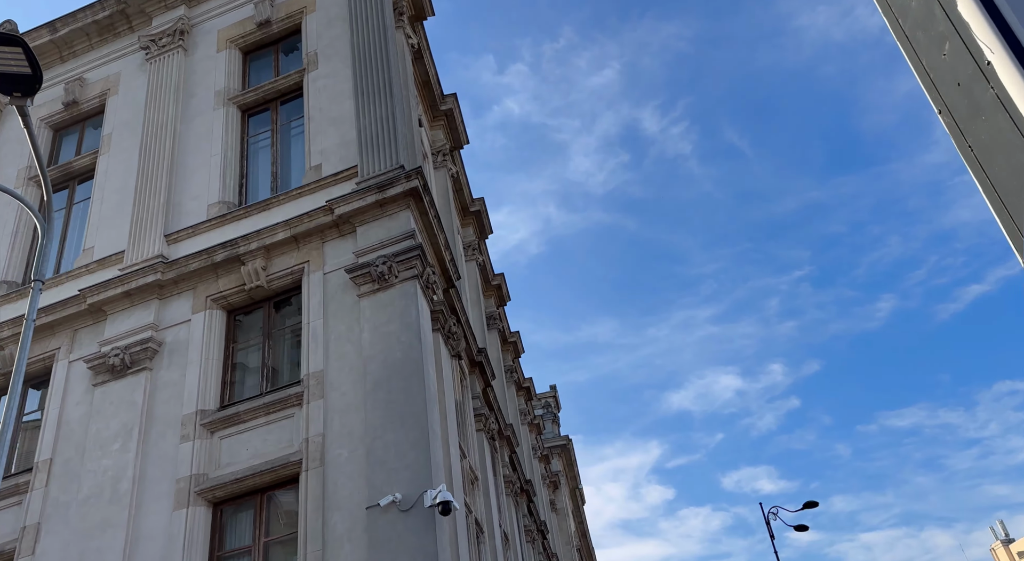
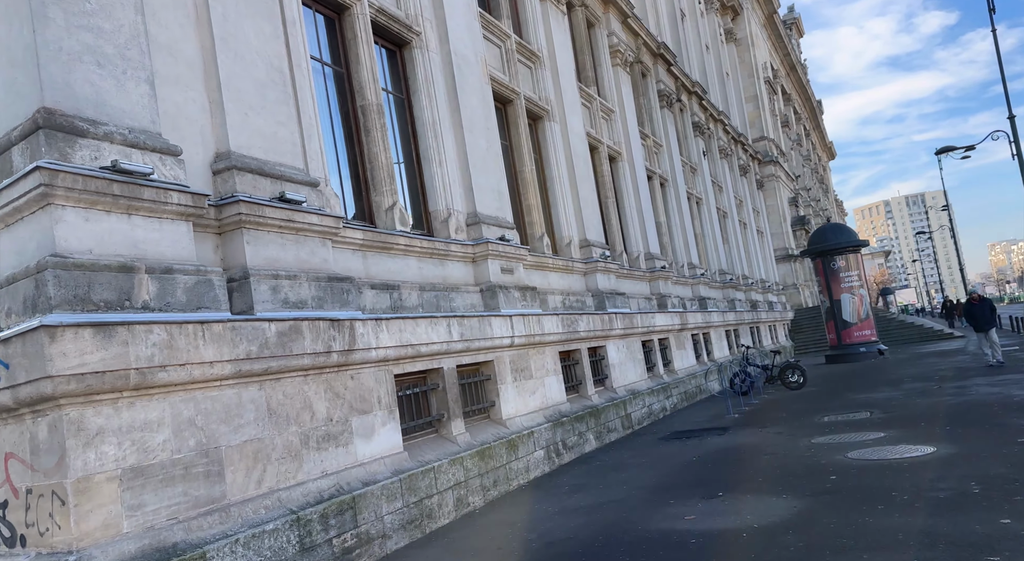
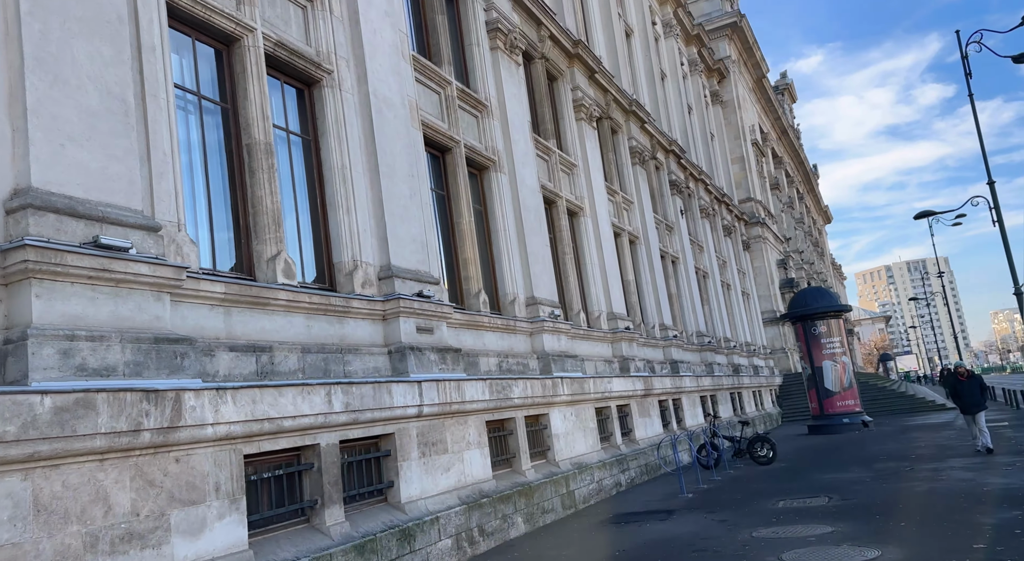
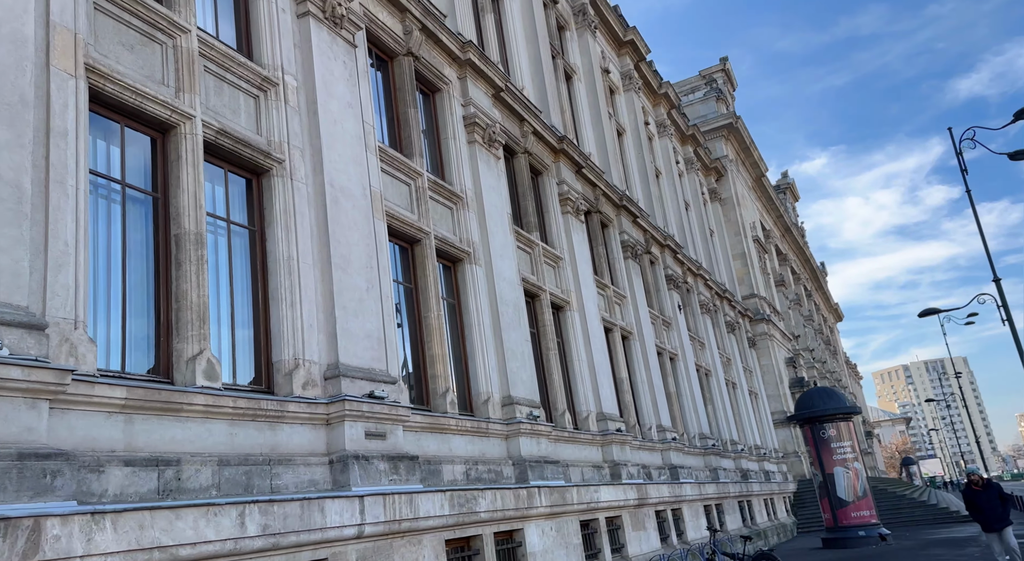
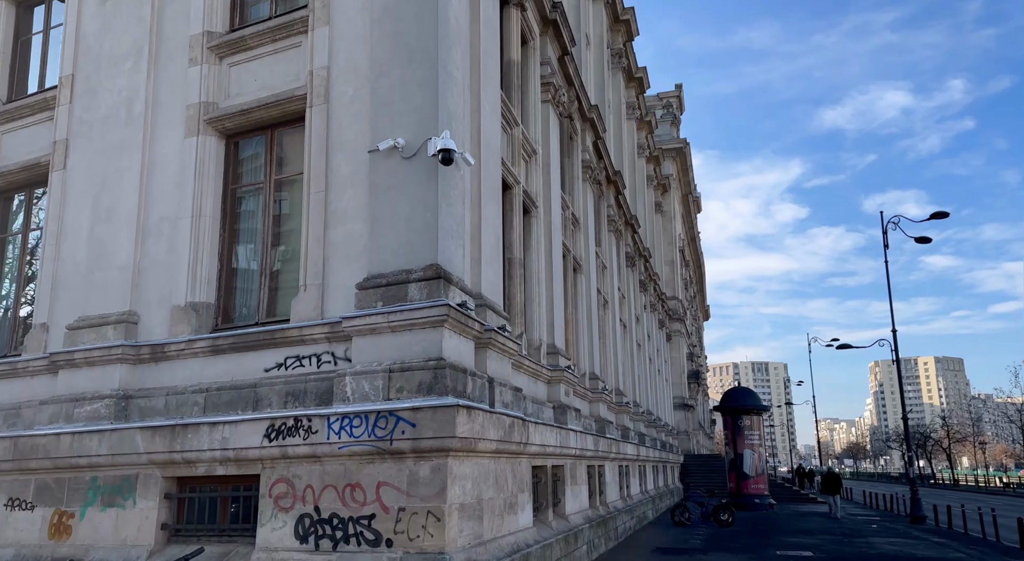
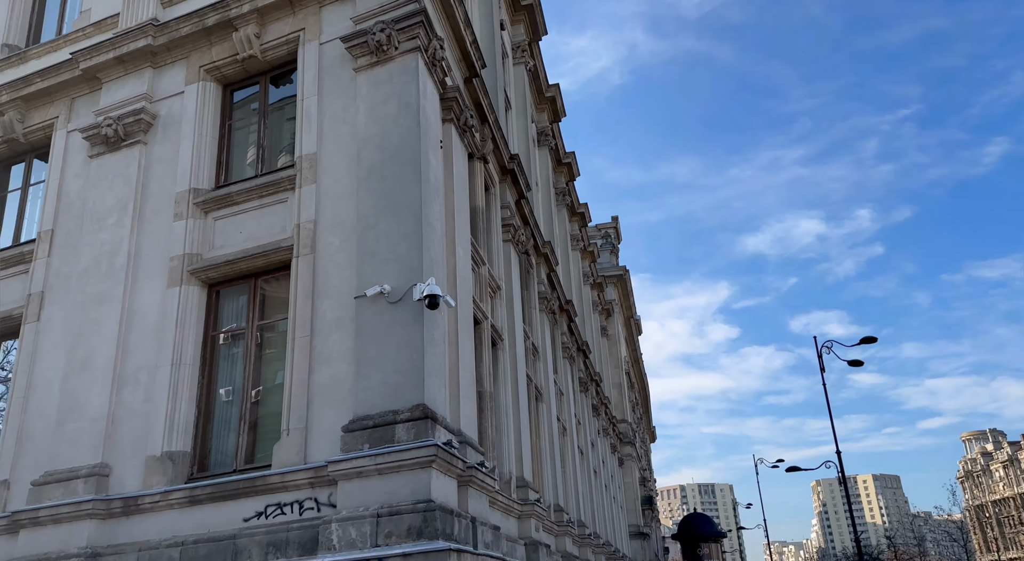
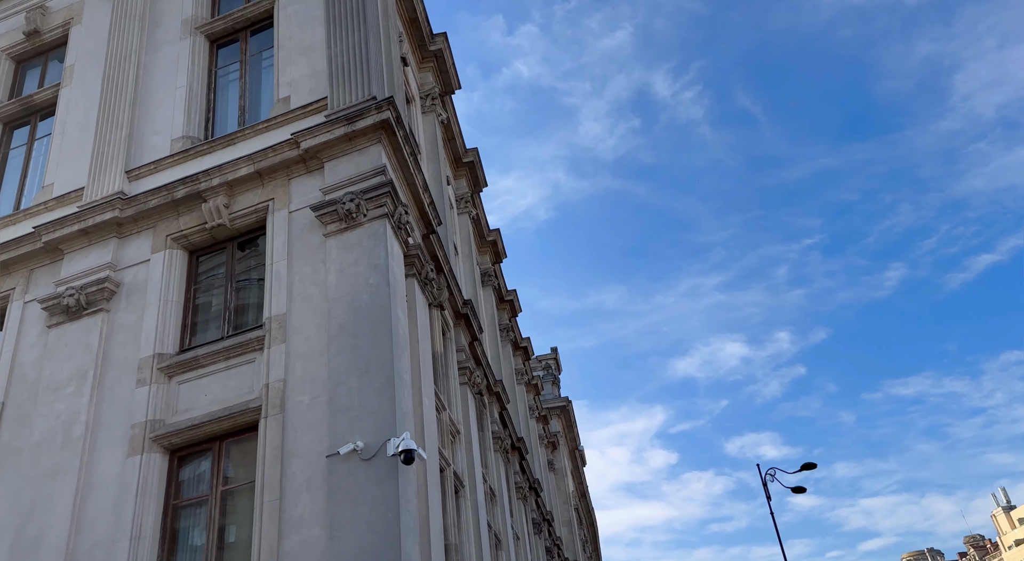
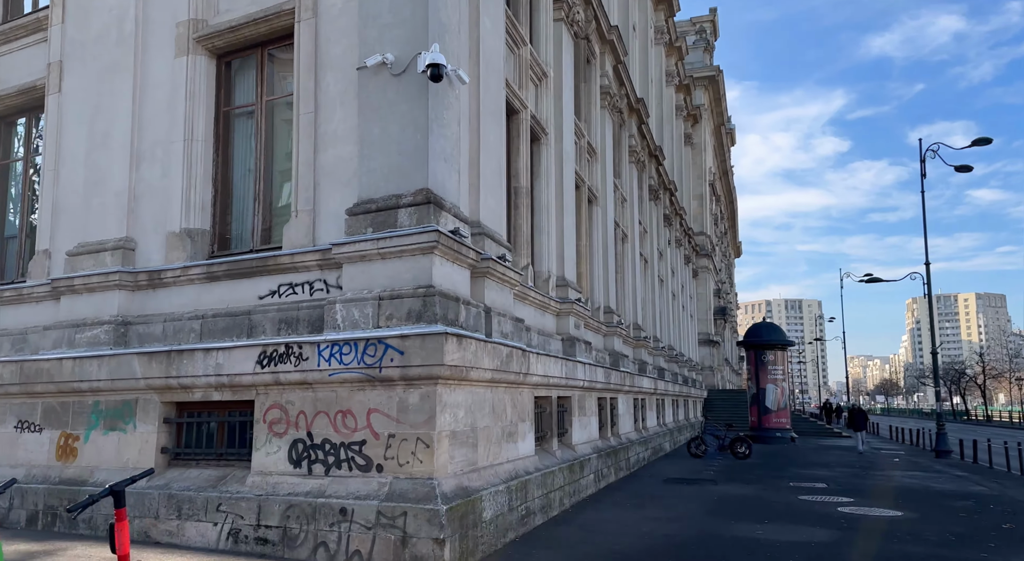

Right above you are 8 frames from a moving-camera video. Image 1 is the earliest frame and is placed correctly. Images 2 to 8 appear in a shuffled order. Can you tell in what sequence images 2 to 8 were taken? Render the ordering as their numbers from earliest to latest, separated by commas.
7, 6, 5, 8, 2, 3, 4
